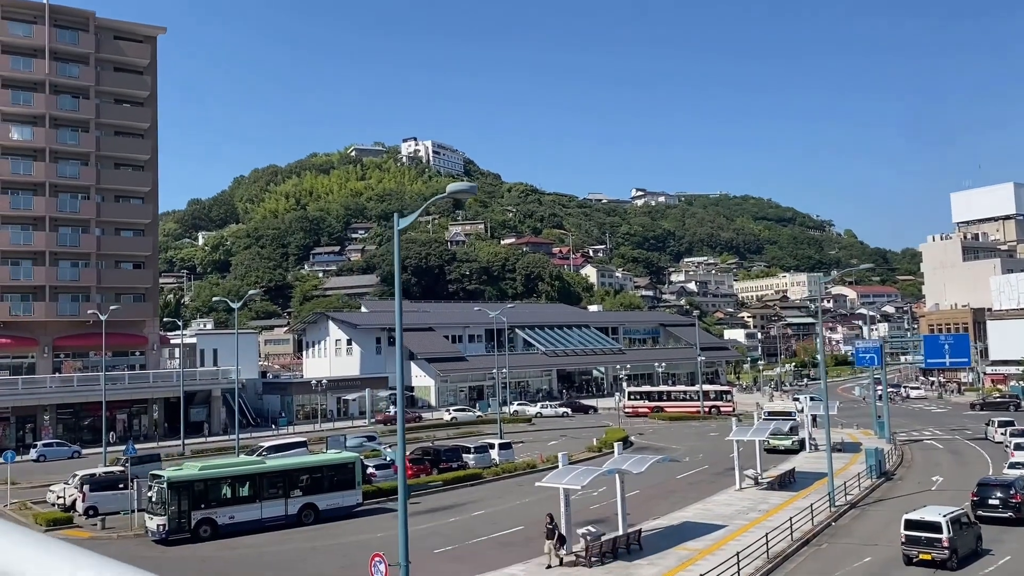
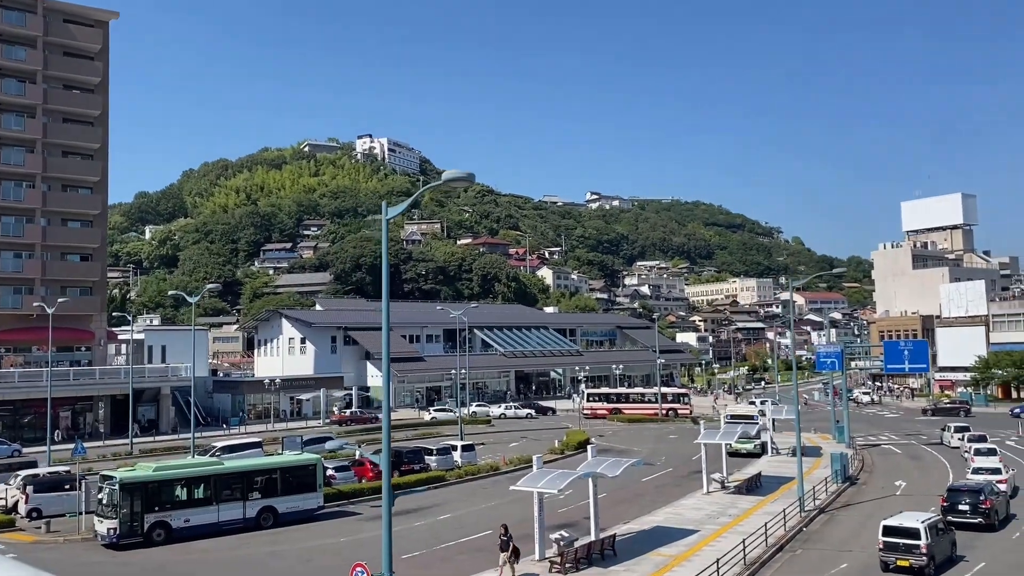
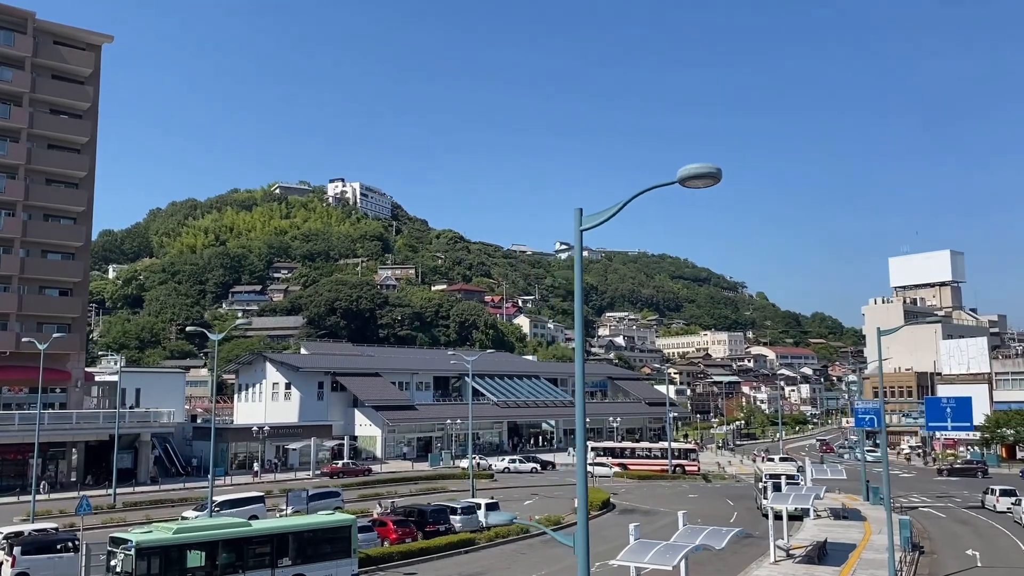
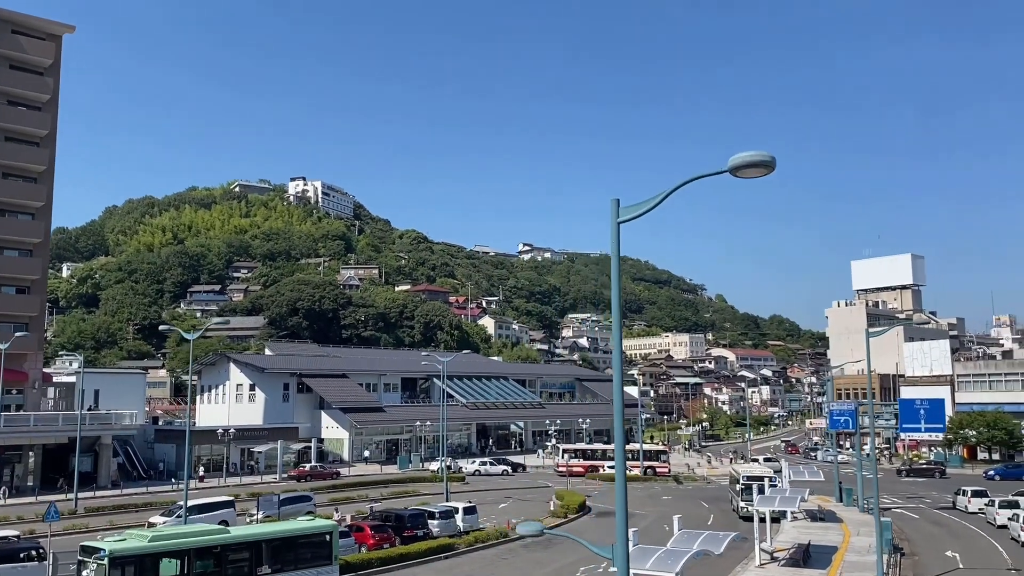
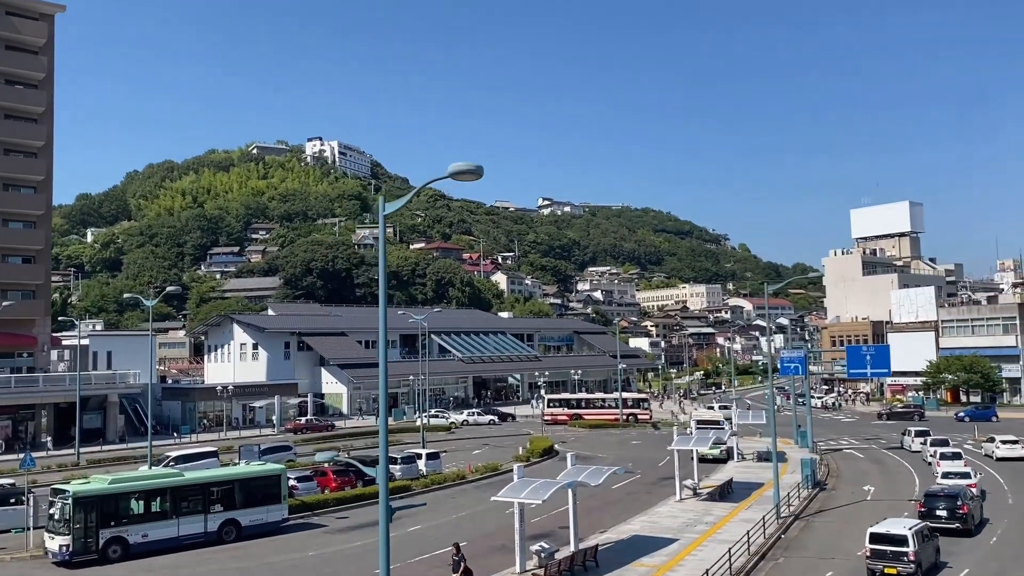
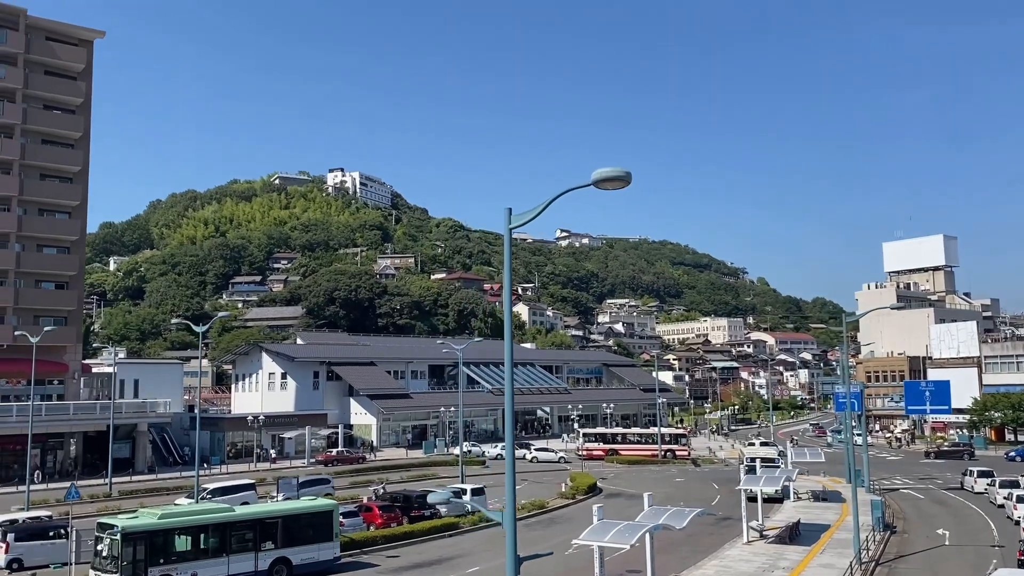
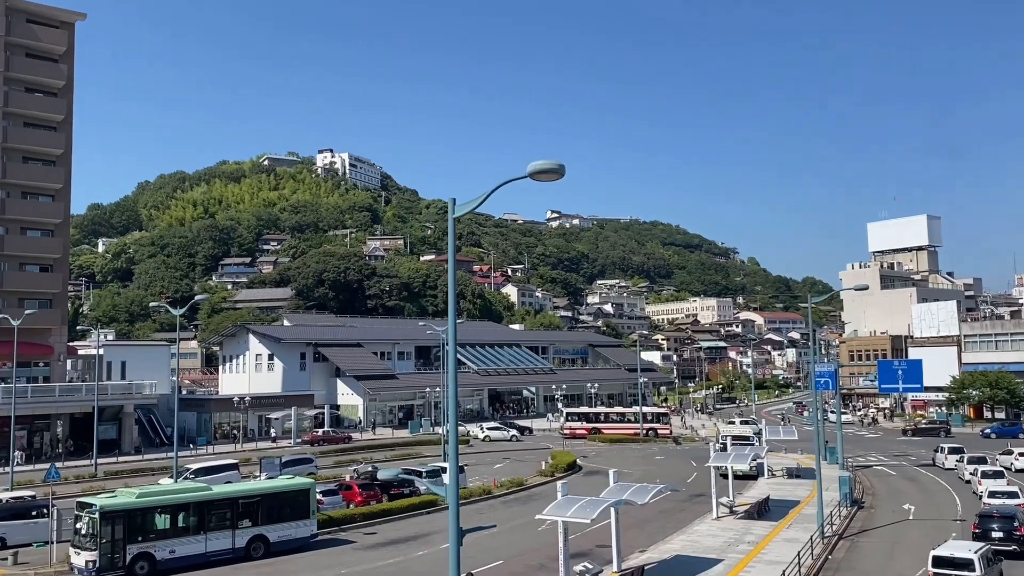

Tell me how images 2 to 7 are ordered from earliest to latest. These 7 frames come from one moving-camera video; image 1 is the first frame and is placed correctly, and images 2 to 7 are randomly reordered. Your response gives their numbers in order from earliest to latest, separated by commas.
2, 5, 7, 6, 3, 4
